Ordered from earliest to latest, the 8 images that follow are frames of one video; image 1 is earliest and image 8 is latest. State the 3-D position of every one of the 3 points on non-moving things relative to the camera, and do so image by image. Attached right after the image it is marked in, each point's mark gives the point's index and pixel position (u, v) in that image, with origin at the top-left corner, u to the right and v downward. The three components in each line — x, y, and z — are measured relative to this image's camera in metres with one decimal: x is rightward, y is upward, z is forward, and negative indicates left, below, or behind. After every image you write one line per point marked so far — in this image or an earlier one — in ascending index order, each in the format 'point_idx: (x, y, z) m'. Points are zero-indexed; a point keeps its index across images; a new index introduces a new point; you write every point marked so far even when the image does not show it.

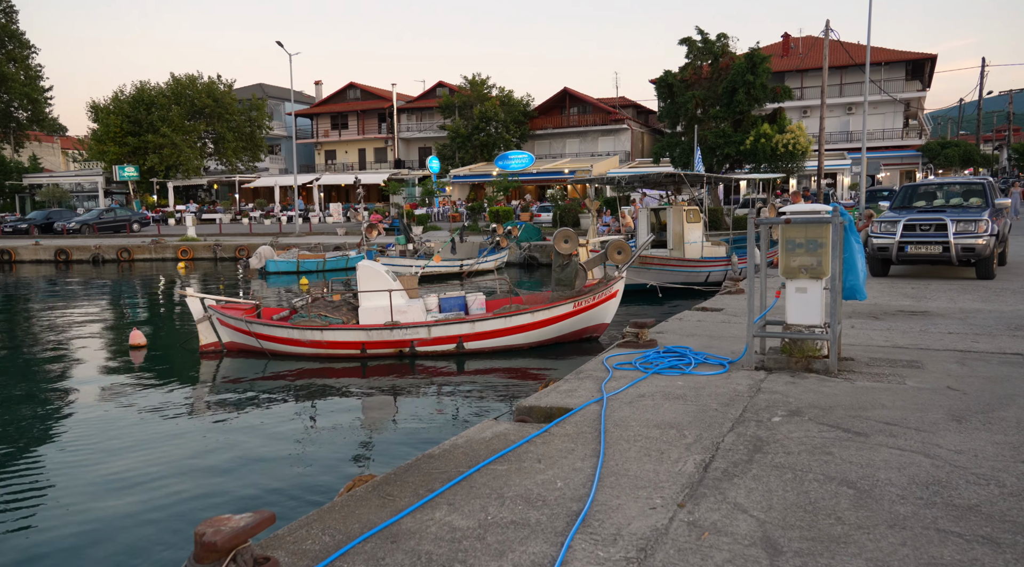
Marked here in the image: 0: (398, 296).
0: (-1.8, -0.2, +13.0) m
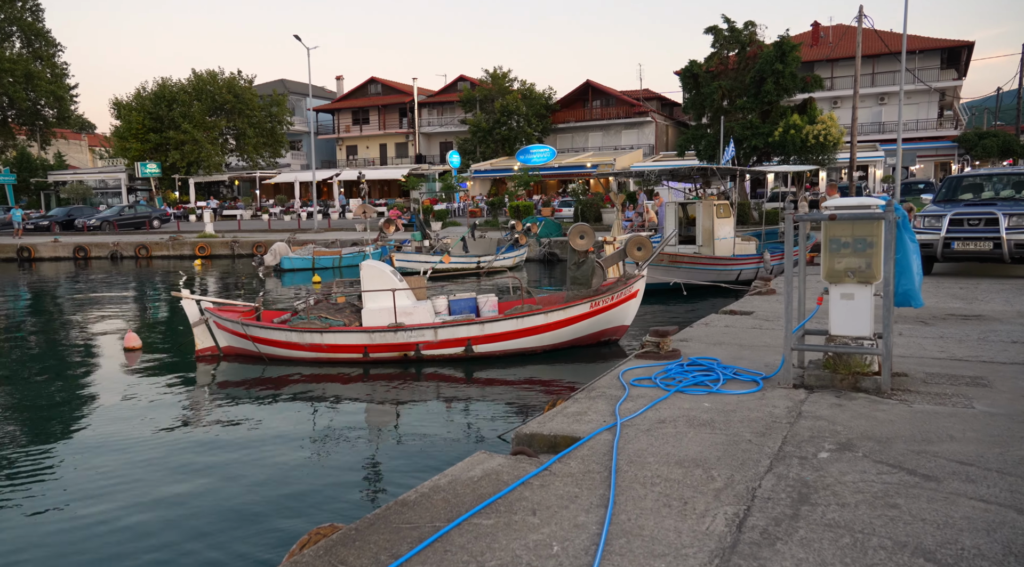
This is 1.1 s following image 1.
0: (-1.6, -0.2, +12.2) m
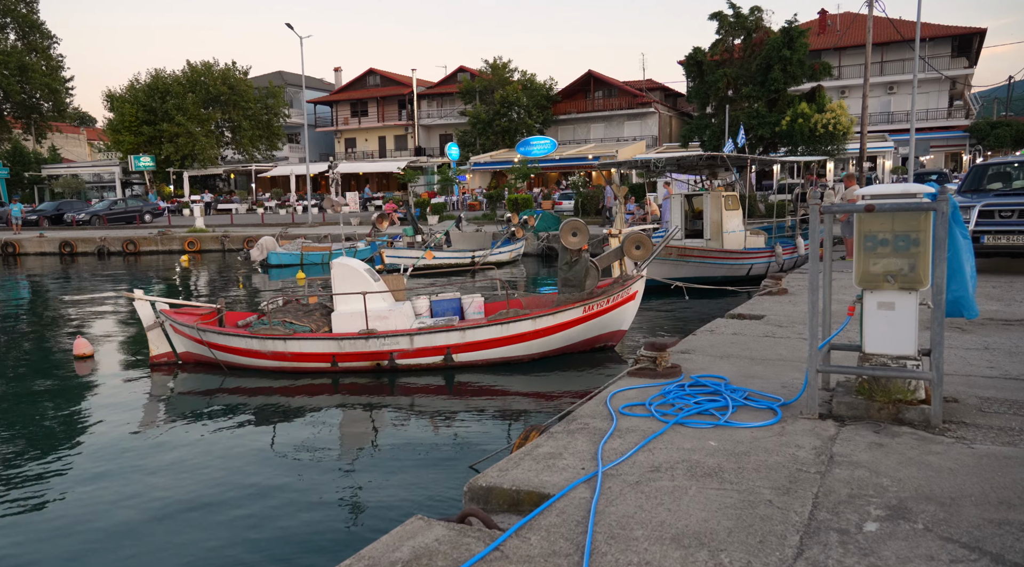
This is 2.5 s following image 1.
0: (-1.8, -0.2, +11.1) m
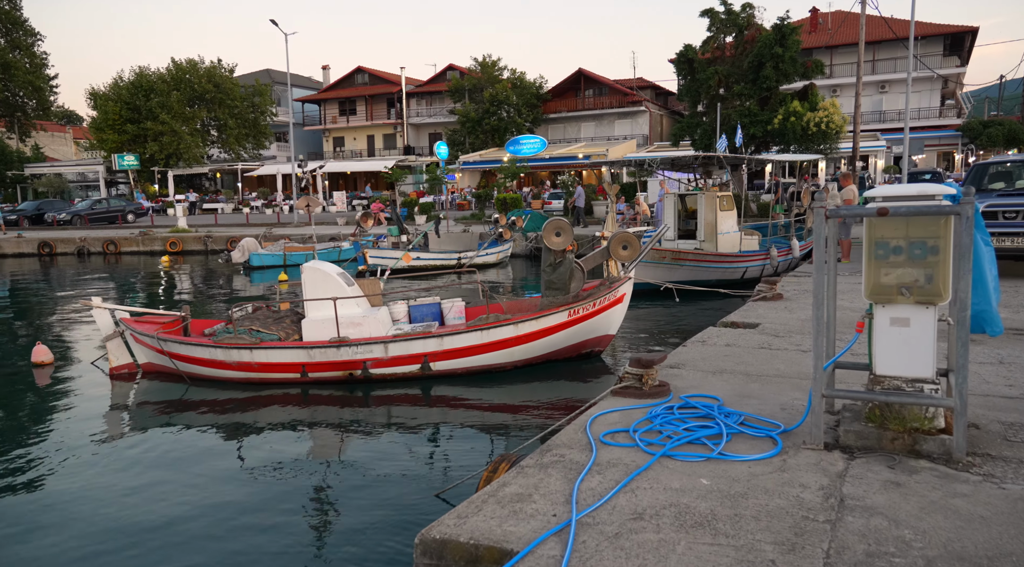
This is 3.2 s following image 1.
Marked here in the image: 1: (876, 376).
0: (-2.1, -0.3, +10.4) m
1: (+2.1, -0.5, +4.7) m
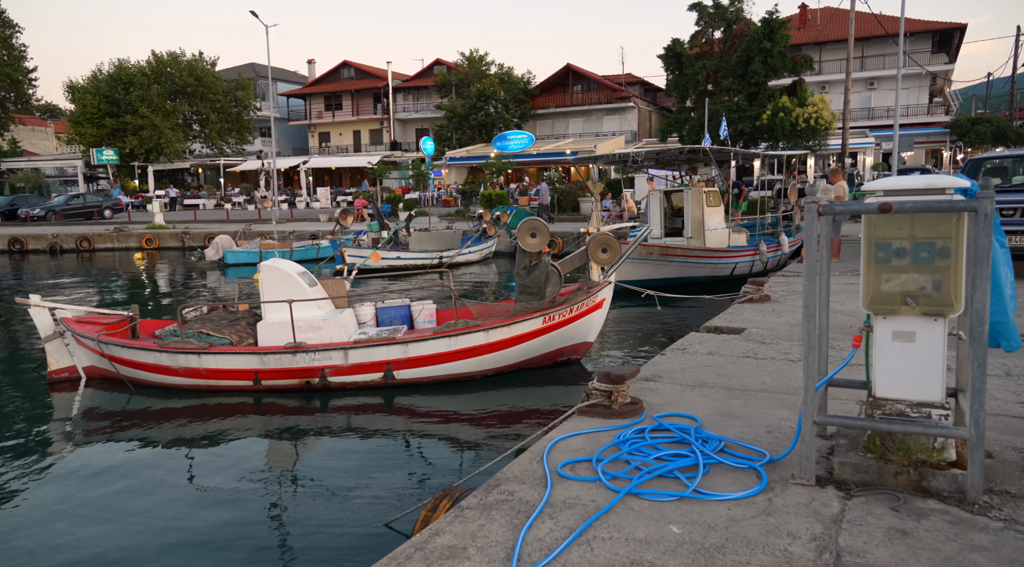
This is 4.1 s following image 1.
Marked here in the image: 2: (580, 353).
0: (-2.4, -0.3, +9.7) m
1: (+1.8, -0.6, +4.1) m
2: (+0.9, -0.9, +10.8) m
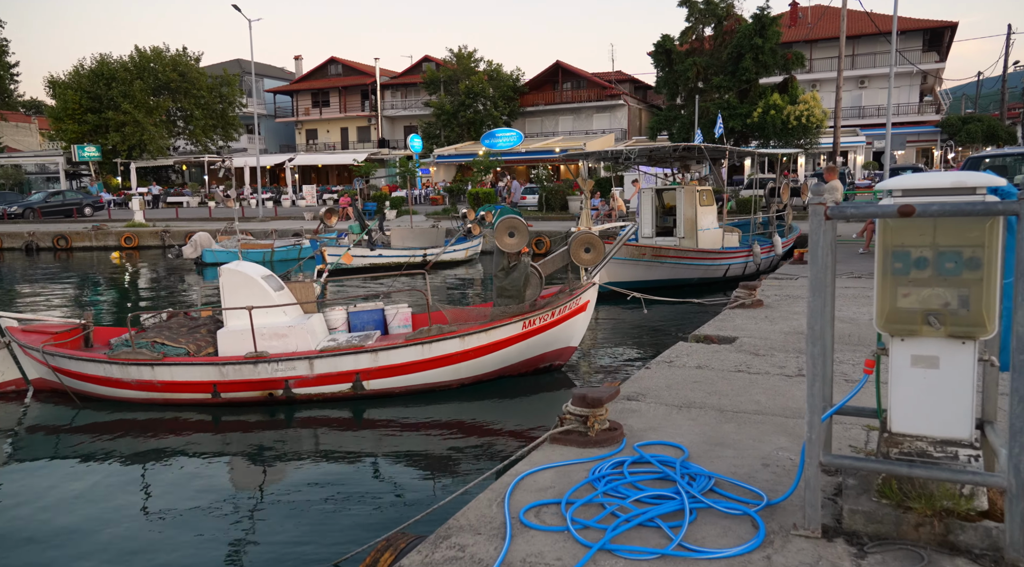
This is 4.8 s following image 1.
0: (-2.7, -0.3, +9.1) m
1: (+1.6, -0.6, +3.5) m
2: (+0.6, -1.0, +10.2) m
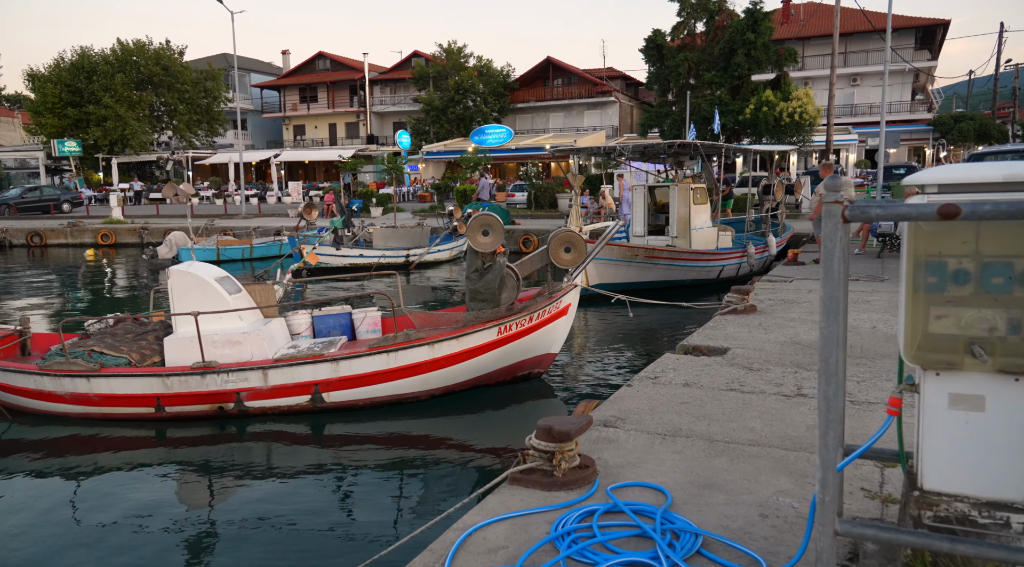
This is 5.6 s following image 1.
0: (-3.0, -0.4, +8.4) m
1: (+1.4, -0.7, +2.8) m
2: (+0.3, -1.0, +9.5) m
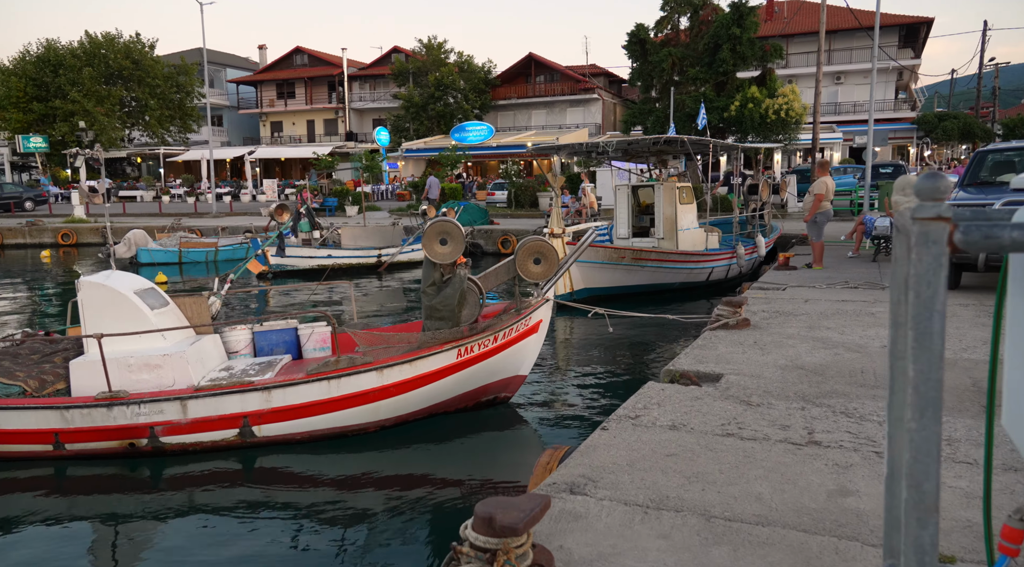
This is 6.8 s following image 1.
0: (-3.3, -0.5, +7.2) m
1: (+1.2, -0.8, +1.8) m
2: (0.0, -1.1, +8.5) m
